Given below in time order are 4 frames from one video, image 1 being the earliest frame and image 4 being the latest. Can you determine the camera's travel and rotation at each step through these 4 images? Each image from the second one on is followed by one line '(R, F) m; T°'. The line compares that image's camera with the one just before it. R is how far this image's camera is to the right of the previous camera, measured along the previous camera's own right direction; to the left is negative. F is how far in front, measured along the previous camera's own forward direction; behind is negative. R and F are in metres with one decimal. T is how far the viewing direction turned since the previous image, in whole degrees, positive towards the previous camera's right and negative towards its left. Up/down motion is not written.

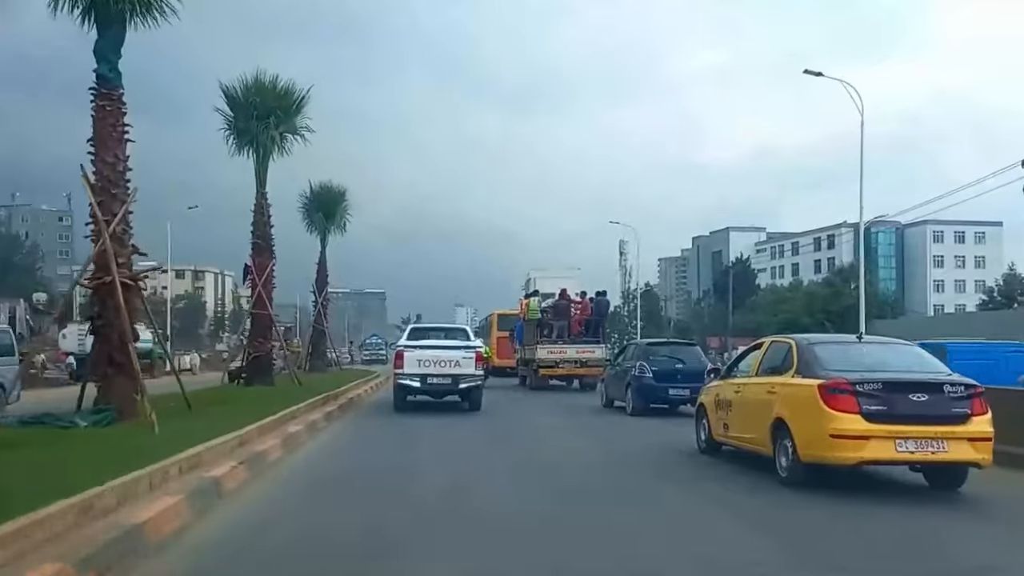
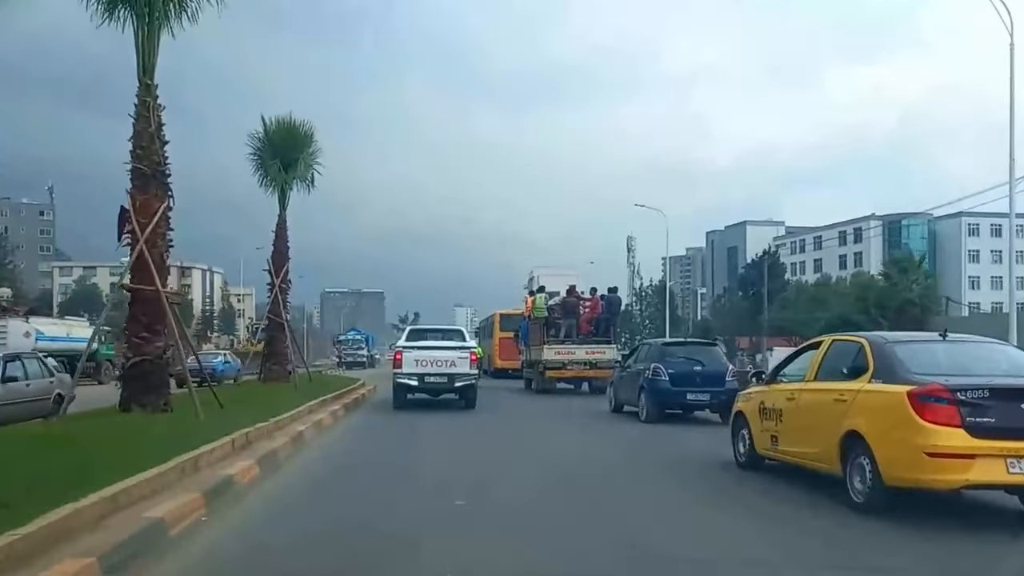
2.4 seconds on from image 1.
(-0.1, +1.7) m; 0°
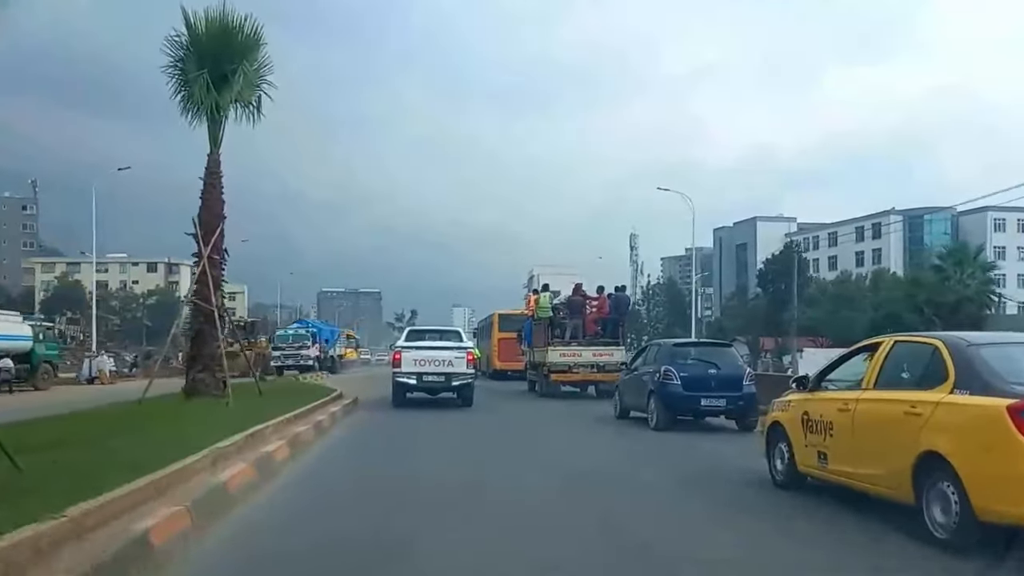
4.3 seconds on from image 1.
(-0.1, +1.3) m; 0°
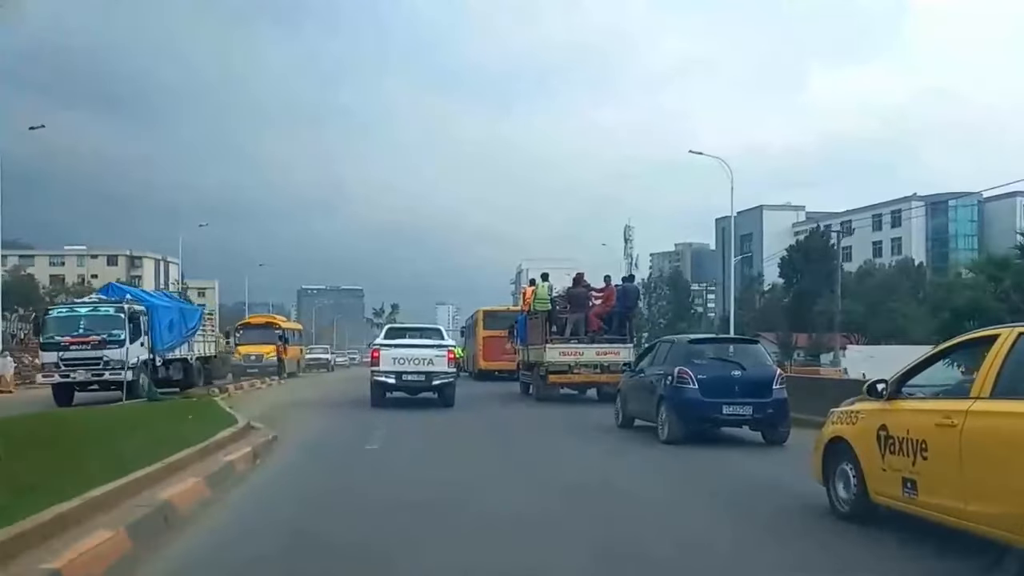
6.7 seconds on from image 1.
(-0.1, +2.0) m; +1°
